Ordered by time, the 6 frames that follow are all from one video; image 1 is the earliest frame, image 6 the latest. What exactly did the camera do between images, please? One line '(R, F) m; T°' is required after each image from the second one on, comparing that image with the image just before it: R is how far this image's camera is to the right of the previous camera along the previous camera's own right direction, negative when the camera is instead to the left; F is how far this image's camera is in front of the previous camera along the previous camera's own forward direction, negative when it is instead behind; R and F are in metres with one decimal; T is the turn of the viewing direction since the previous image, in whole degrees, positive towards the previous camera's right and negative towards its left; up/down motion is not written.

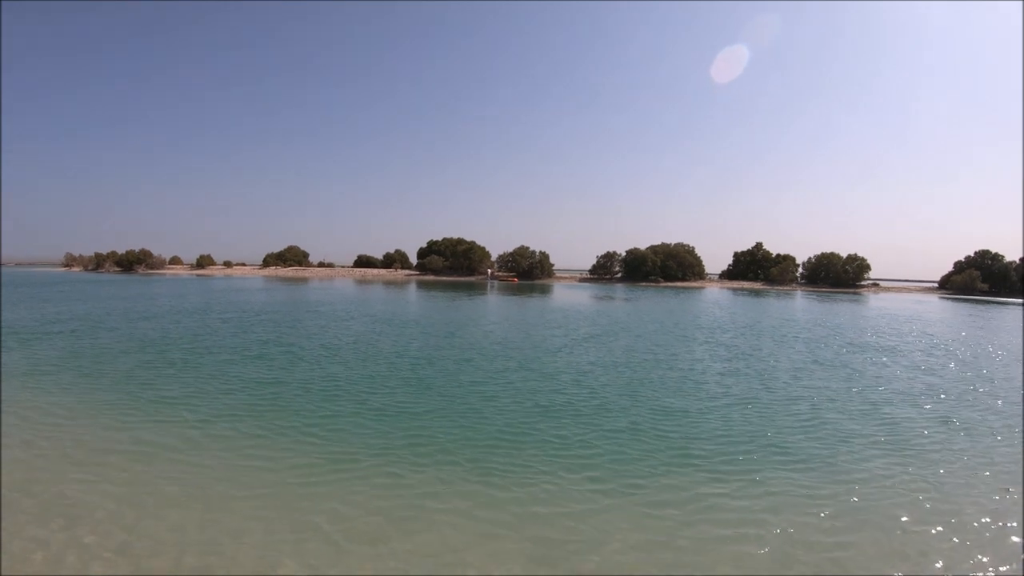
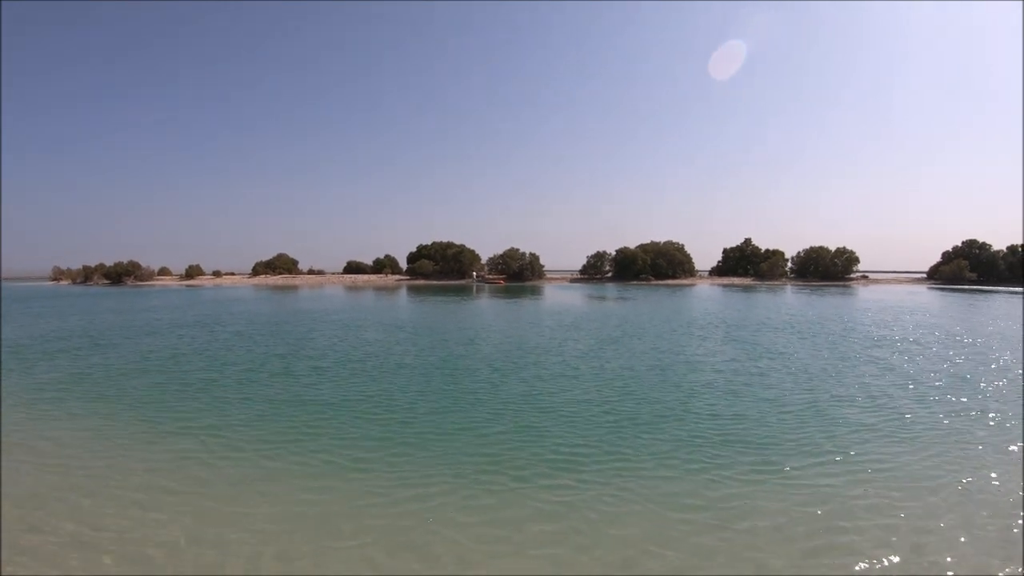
(+0.2, -0.1) m; +1°
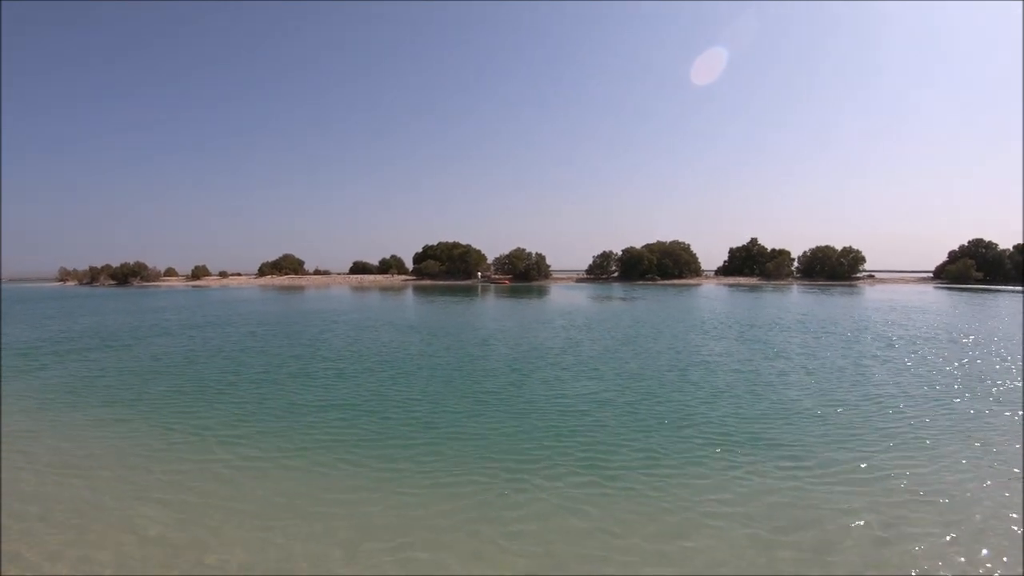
(-0.5, +0.2) m; 0°
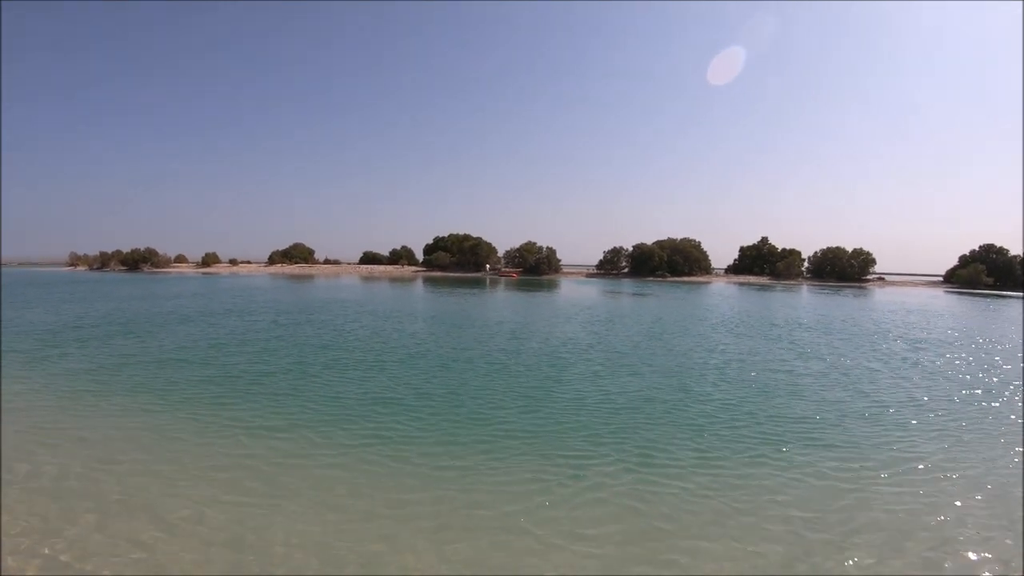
(-1.1, +0.4) m; +1°
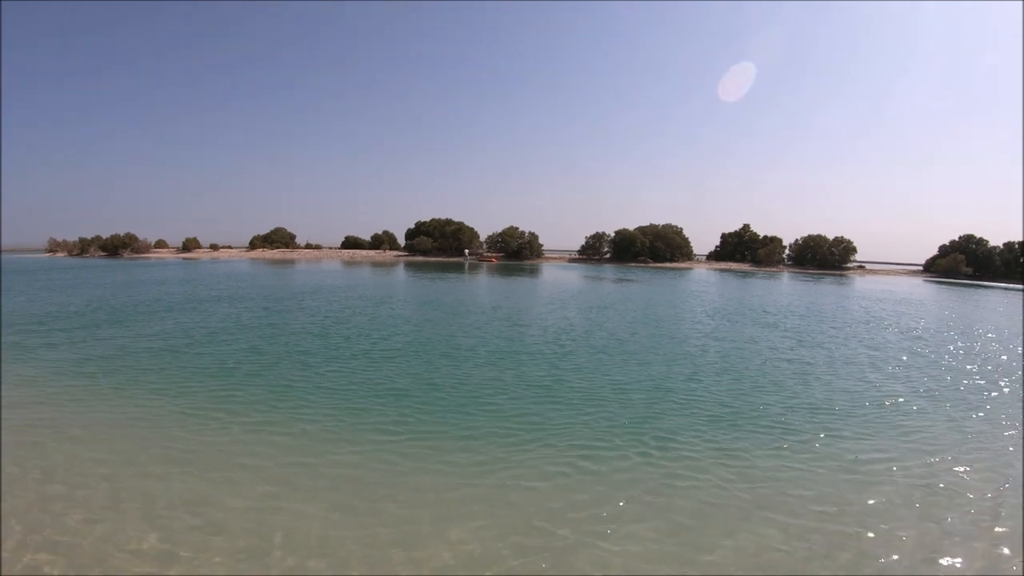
(+0.1, -0.4) m; +2°
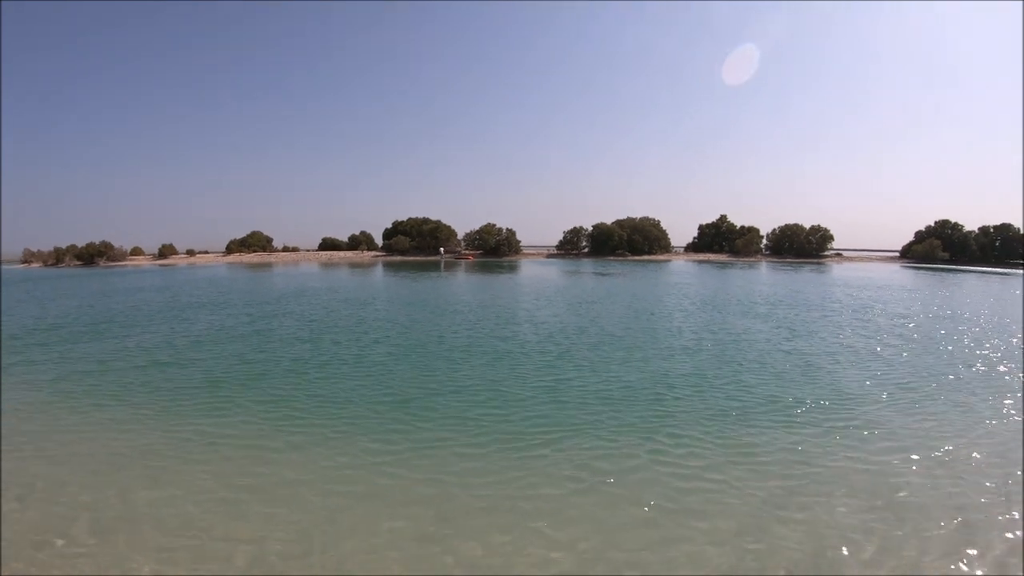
(-2.1, +0.2) m; +6°
